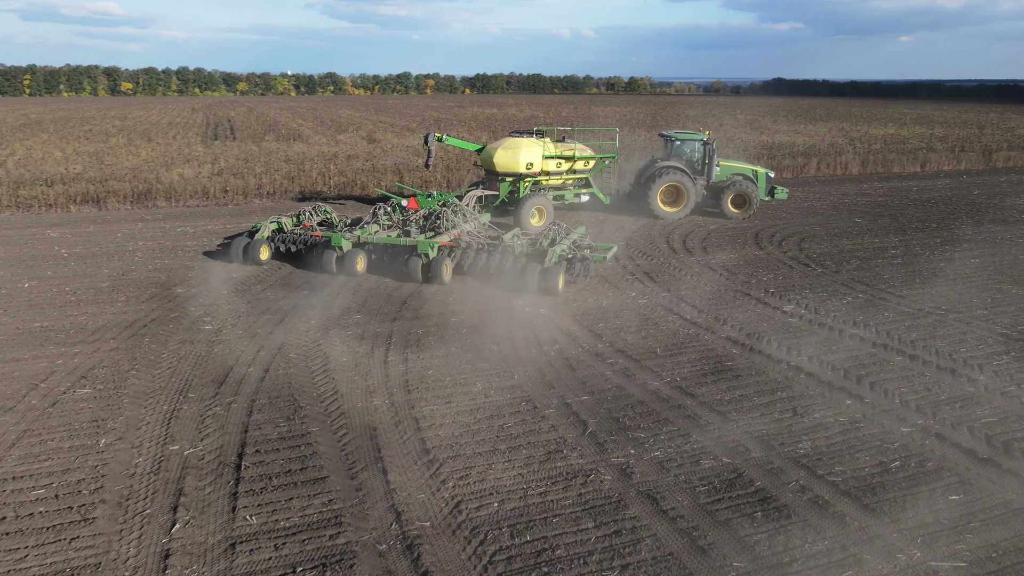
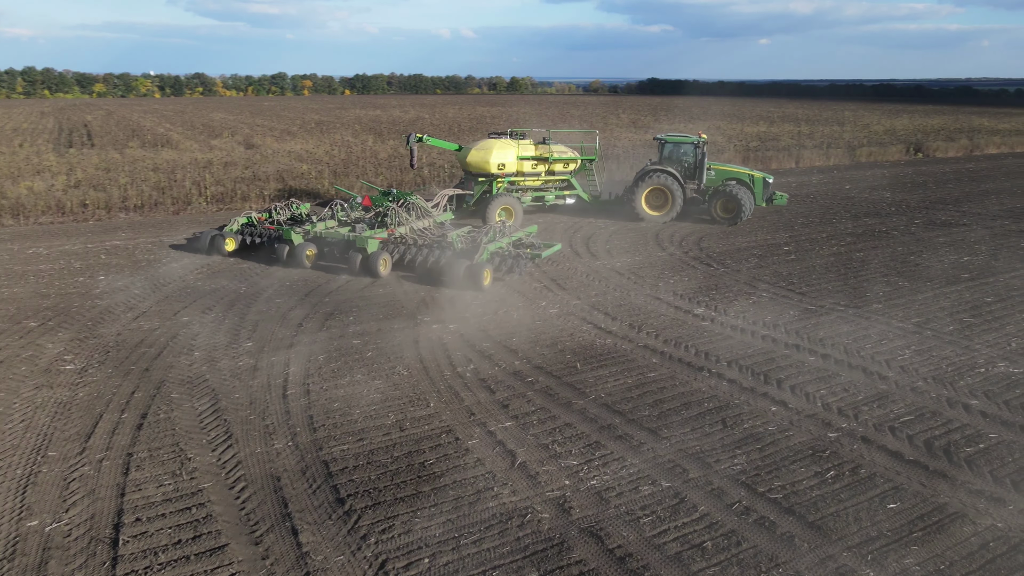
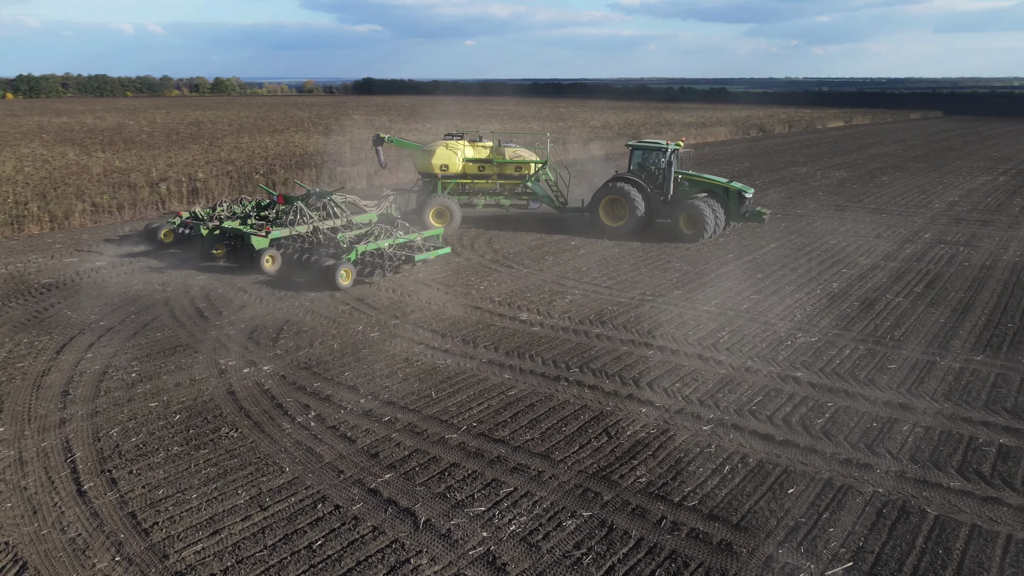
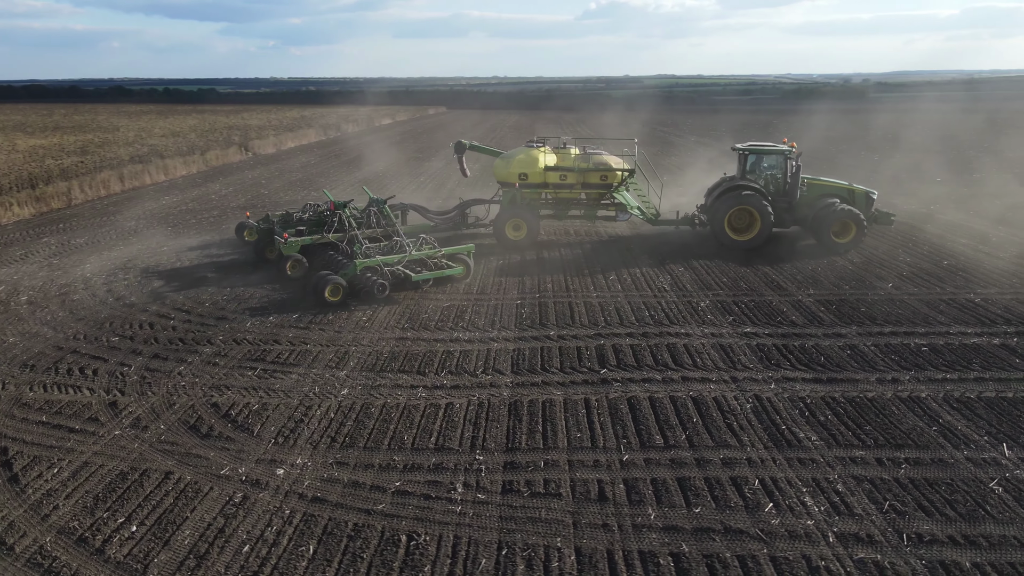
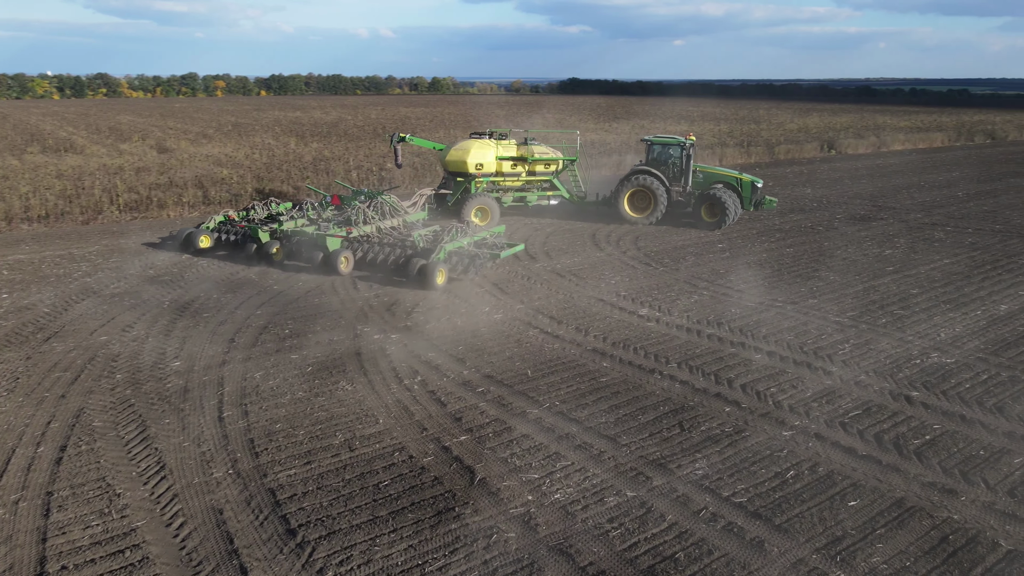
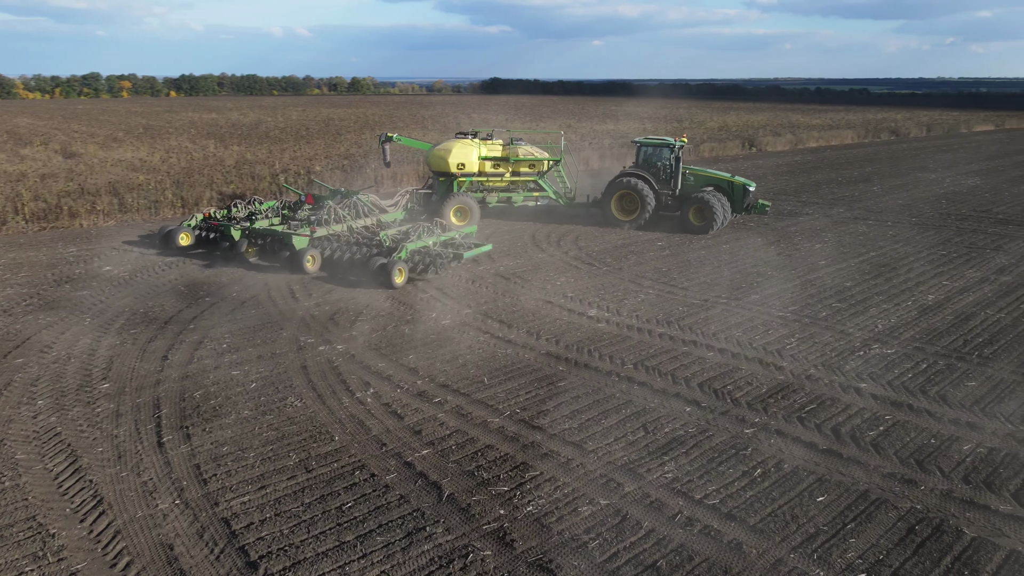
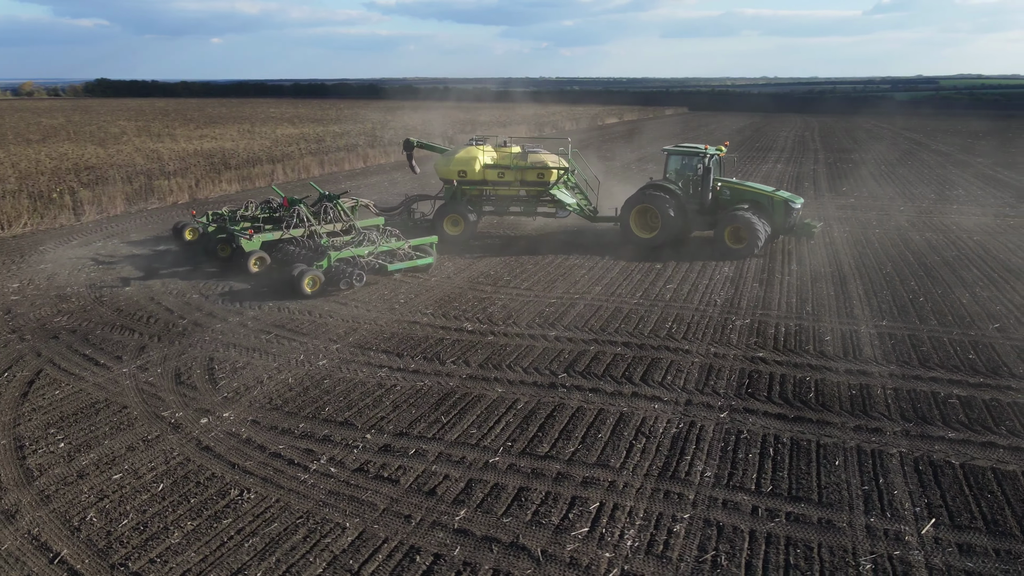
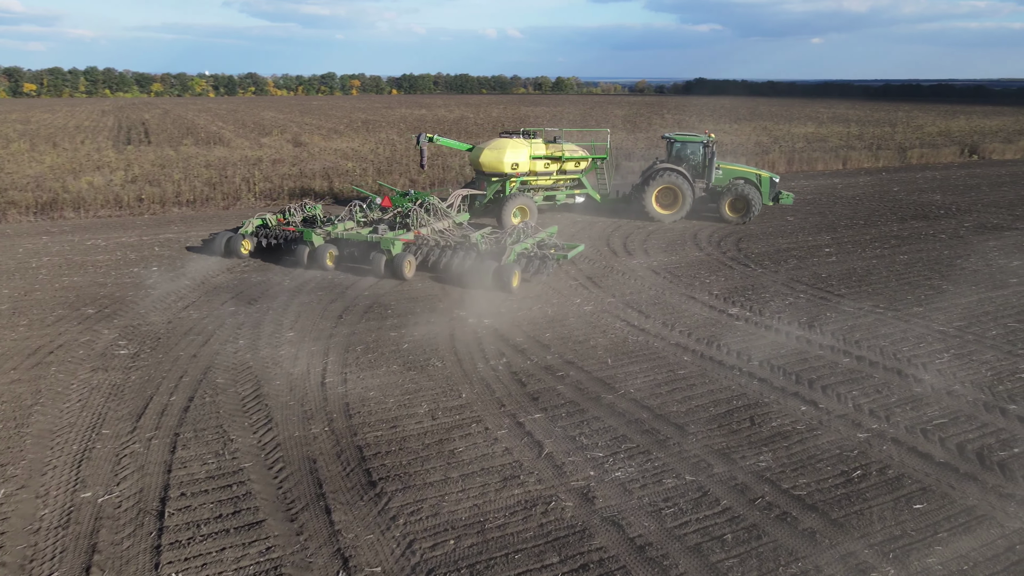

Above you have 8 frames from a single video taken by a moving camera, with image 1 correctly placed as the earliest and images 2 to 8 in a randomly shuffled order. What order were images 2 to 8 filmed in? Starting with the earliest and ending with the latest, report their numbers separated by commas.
8, 2, 5, 6, 3, 7, 4
